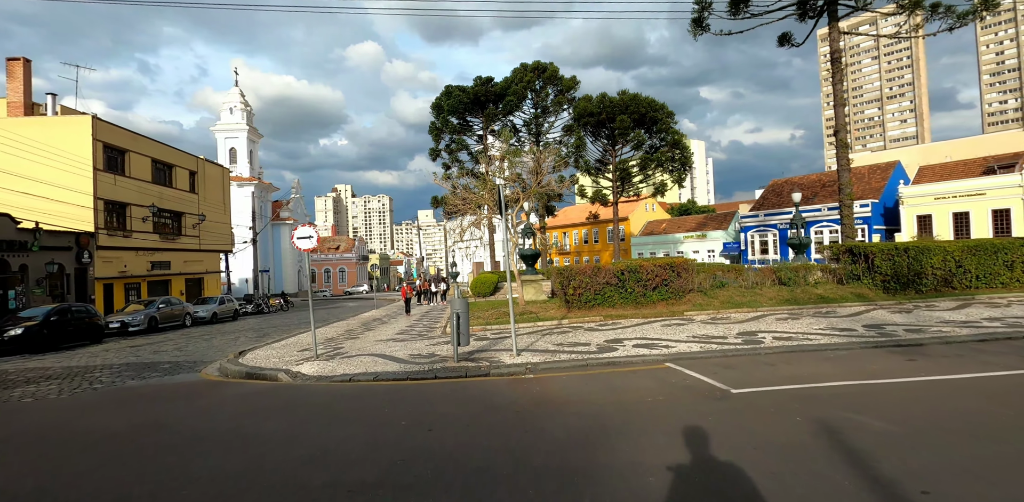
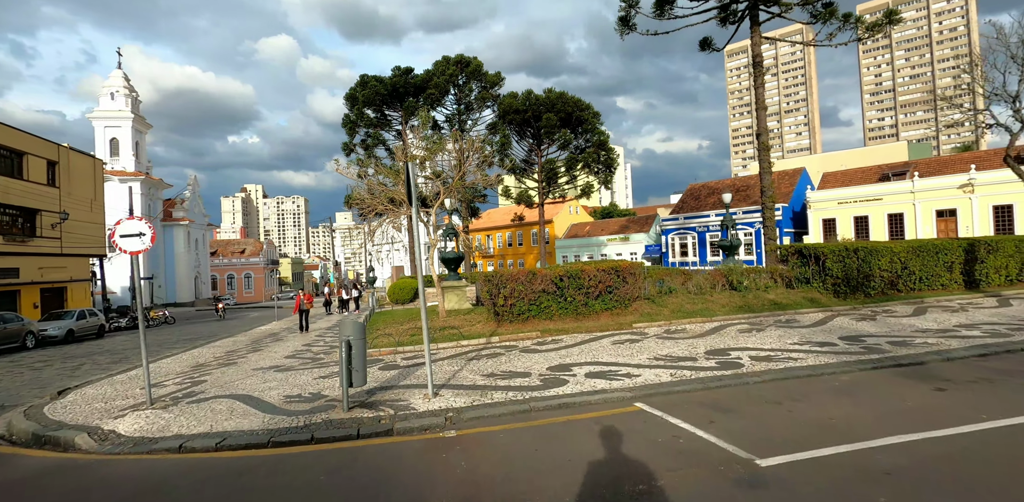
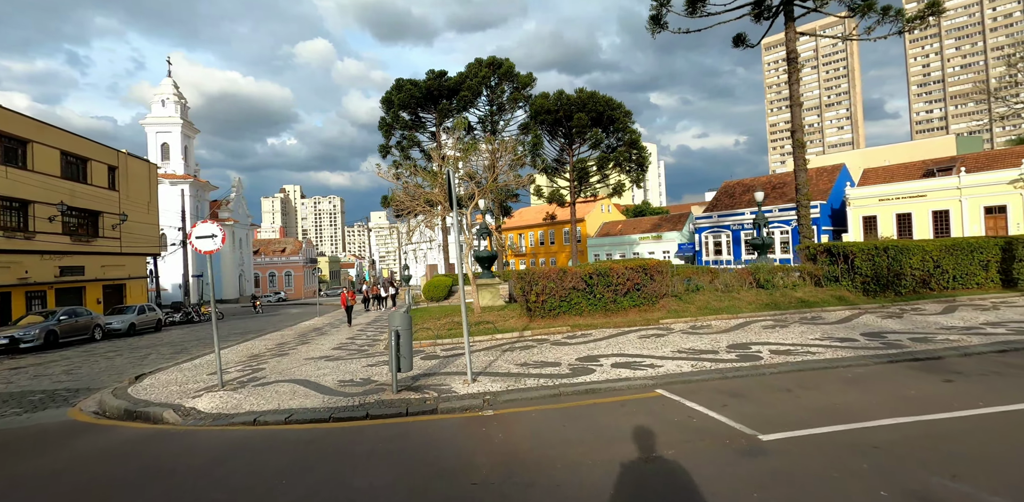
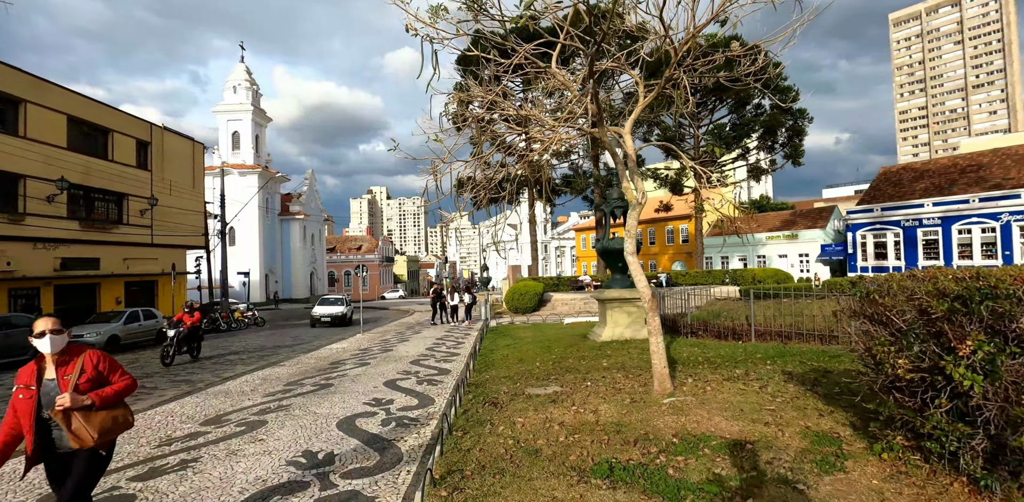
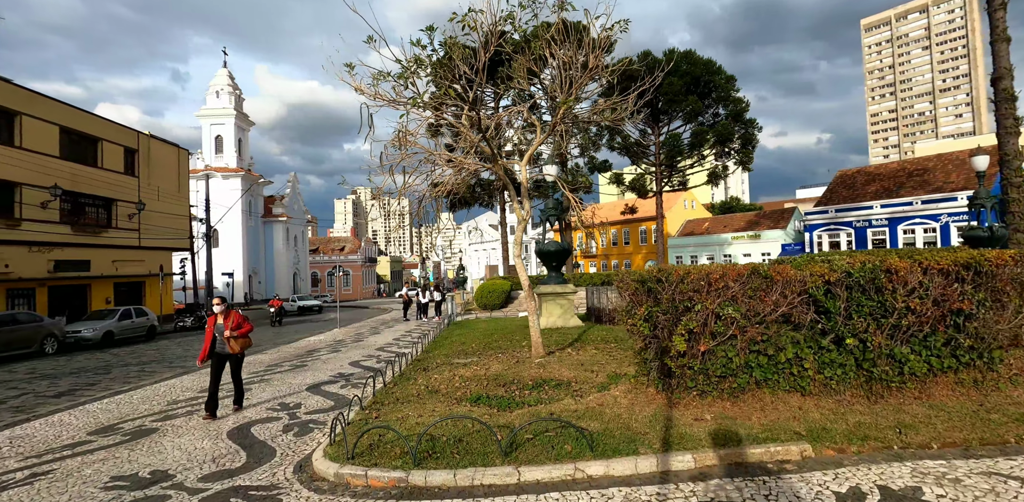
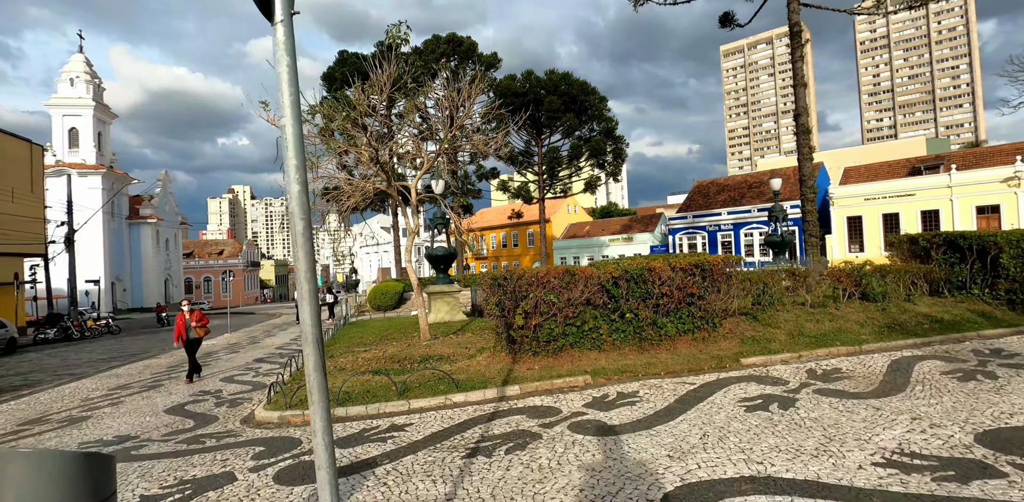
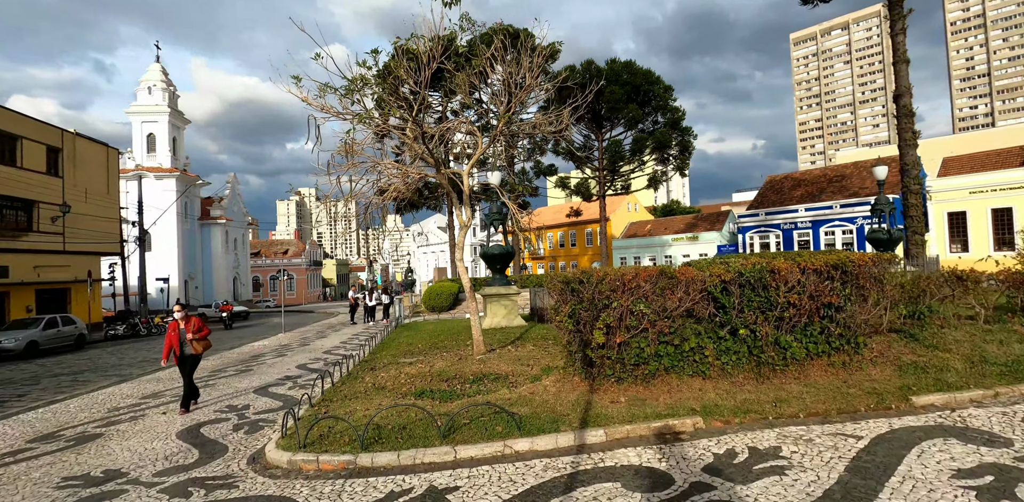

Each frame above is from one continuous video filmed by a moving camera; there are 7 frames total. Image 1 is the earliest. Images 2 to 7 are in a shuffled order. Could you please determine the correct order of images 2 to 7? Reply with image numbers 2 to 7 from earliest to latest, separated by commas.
3, 2, 6, 7, 5, 4
